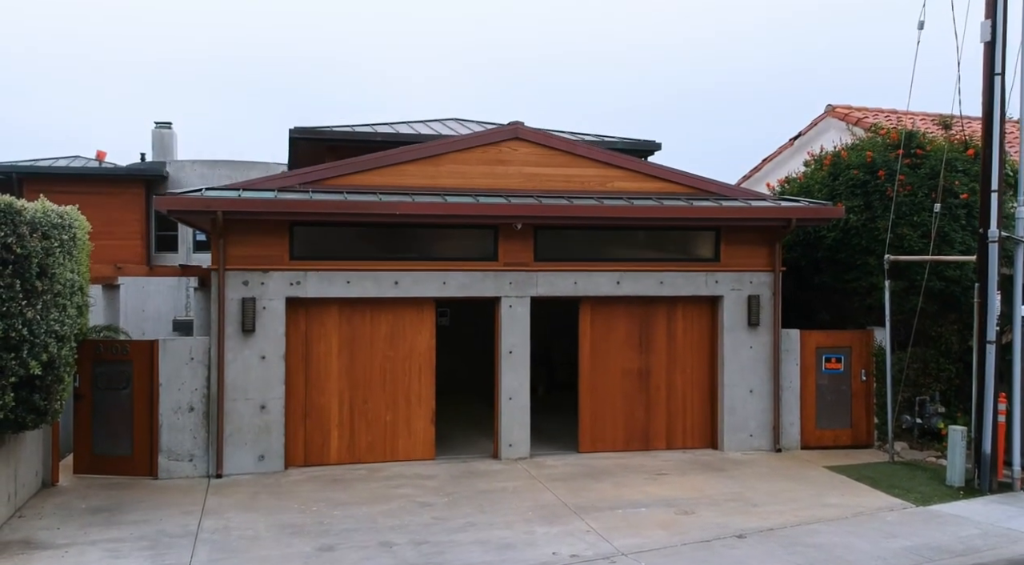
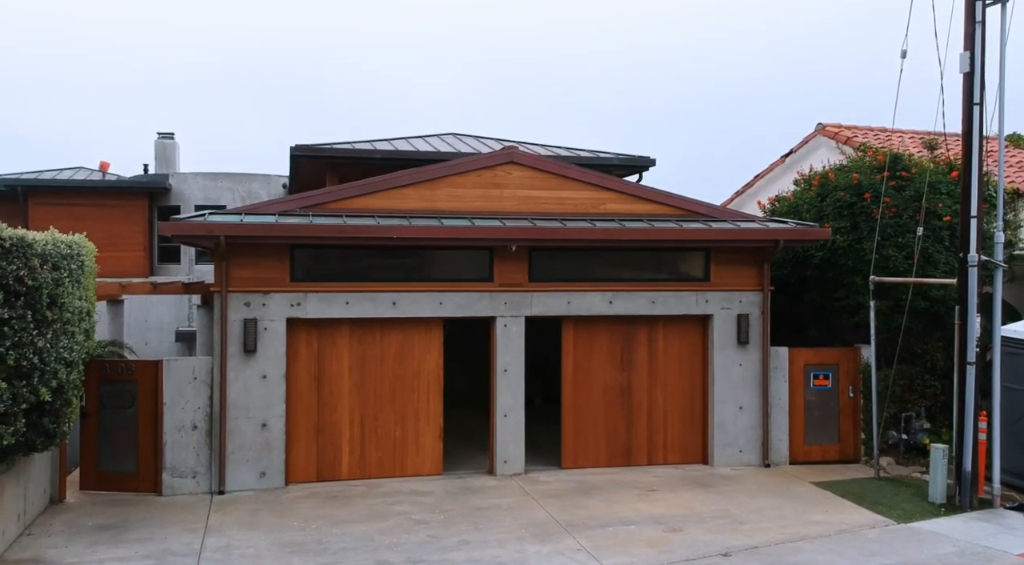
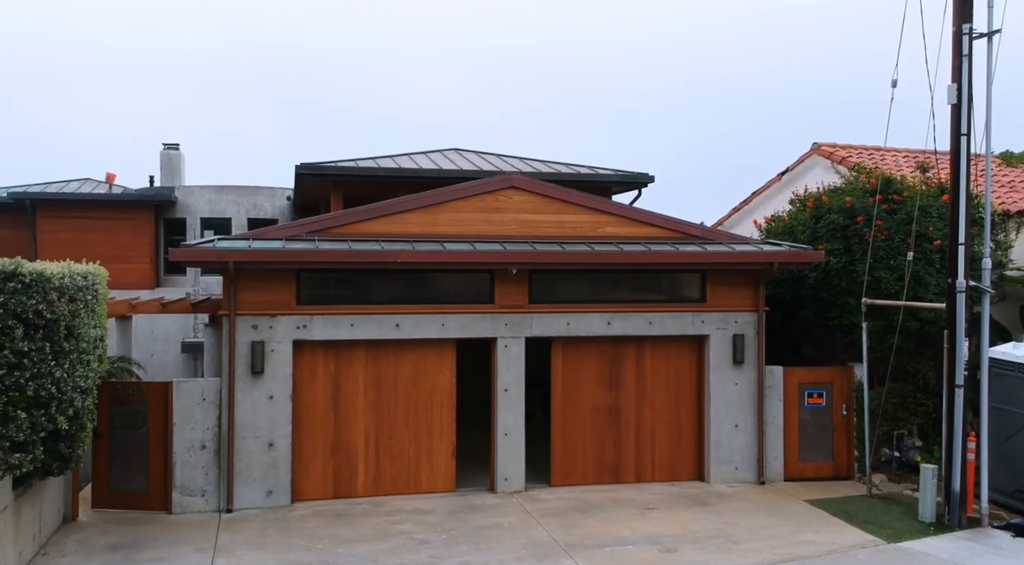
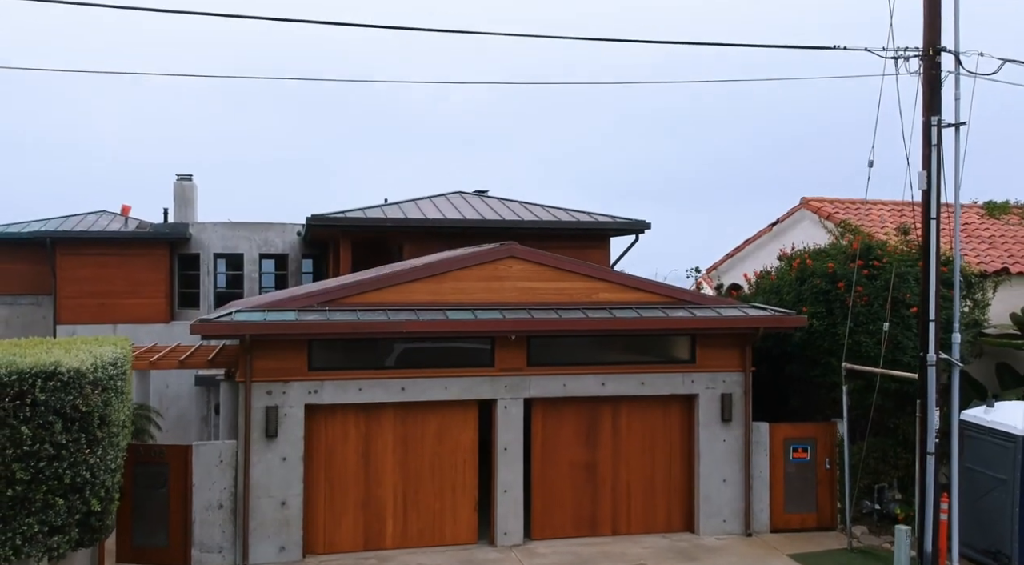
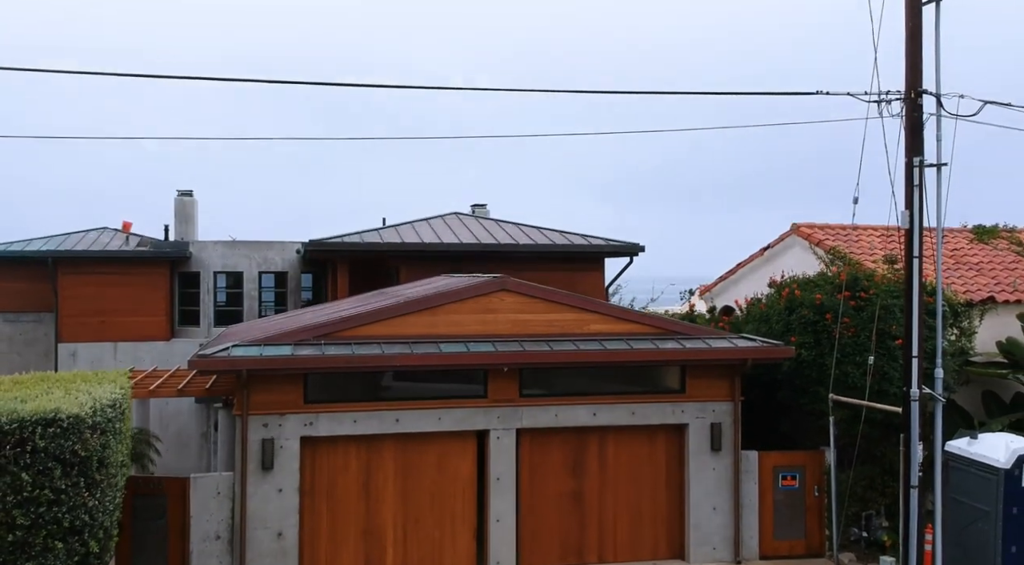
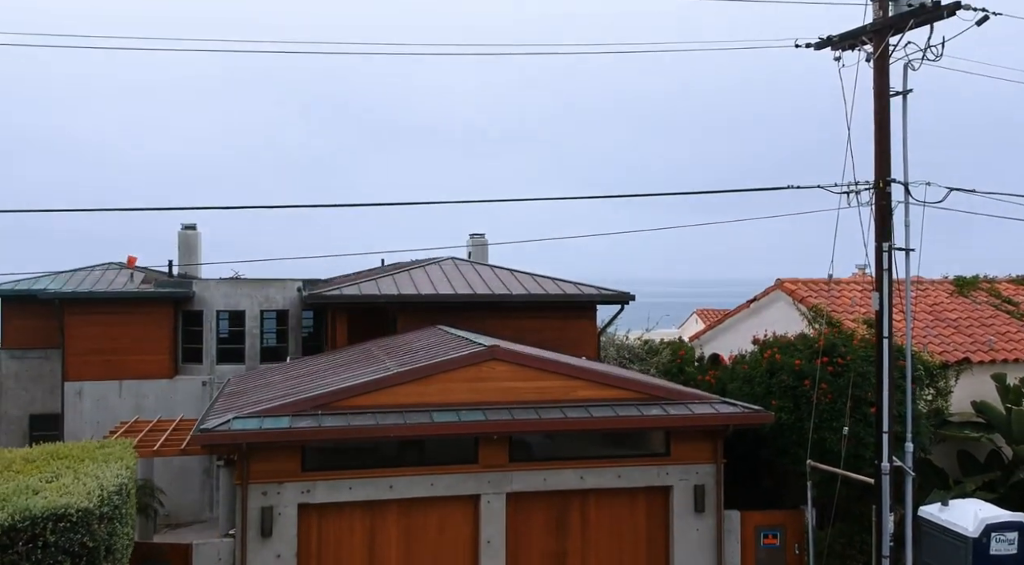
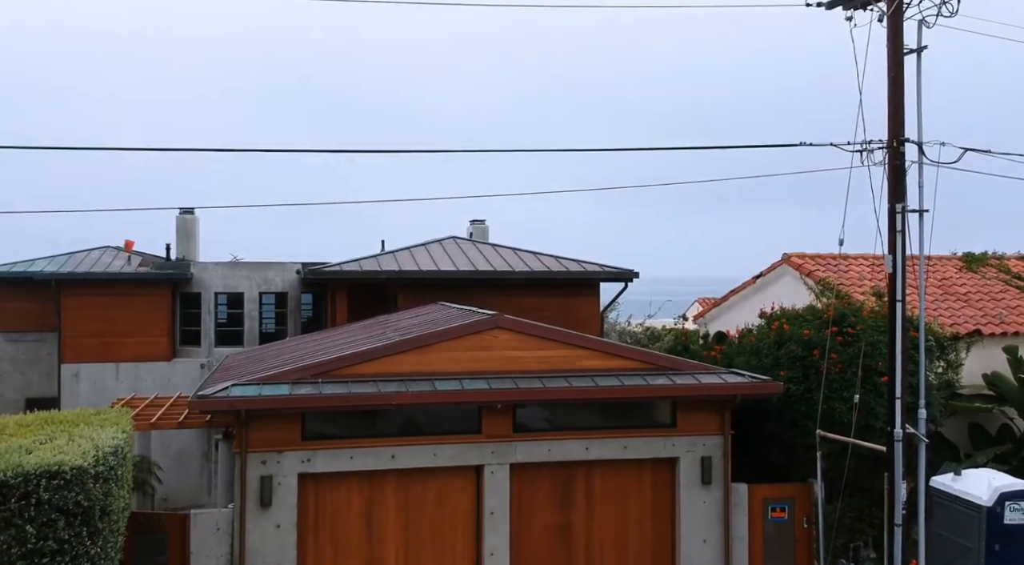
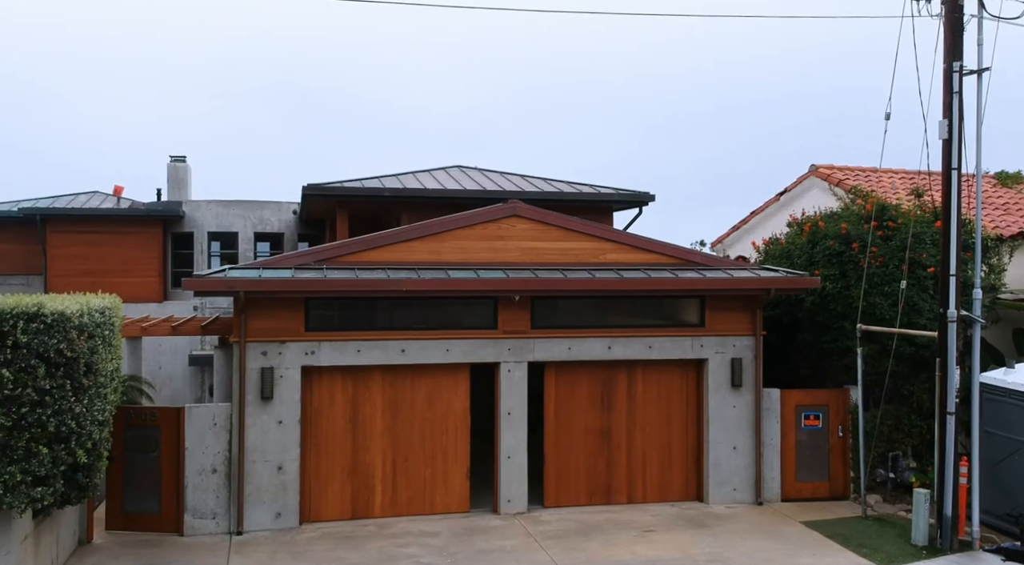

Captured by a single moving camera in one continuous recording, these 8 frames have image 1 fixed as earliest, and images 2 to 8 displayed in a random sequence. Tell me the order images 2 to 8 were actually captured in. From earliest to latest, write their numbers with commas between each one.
2, 3, 8, 4, 5, 7, 6
